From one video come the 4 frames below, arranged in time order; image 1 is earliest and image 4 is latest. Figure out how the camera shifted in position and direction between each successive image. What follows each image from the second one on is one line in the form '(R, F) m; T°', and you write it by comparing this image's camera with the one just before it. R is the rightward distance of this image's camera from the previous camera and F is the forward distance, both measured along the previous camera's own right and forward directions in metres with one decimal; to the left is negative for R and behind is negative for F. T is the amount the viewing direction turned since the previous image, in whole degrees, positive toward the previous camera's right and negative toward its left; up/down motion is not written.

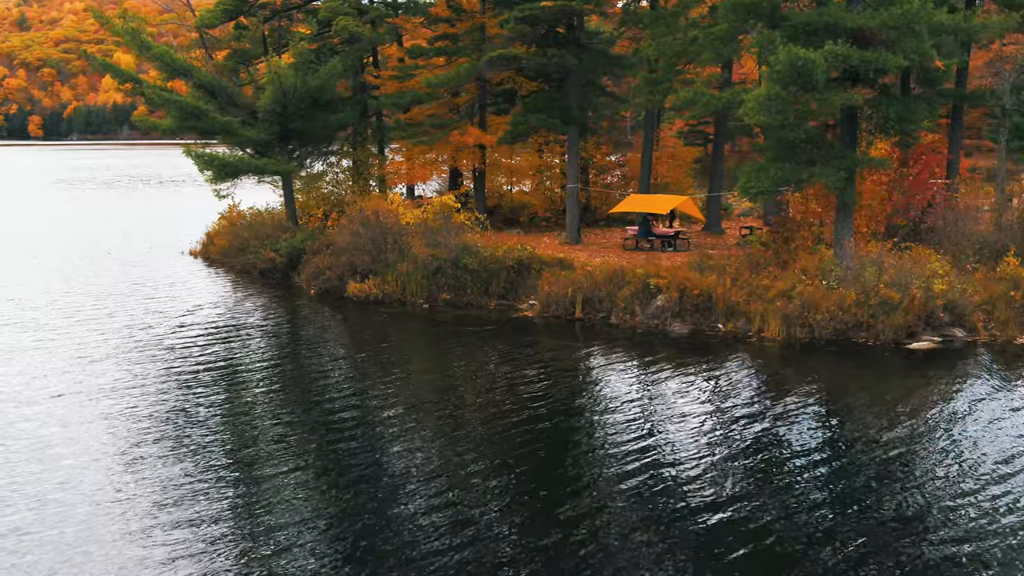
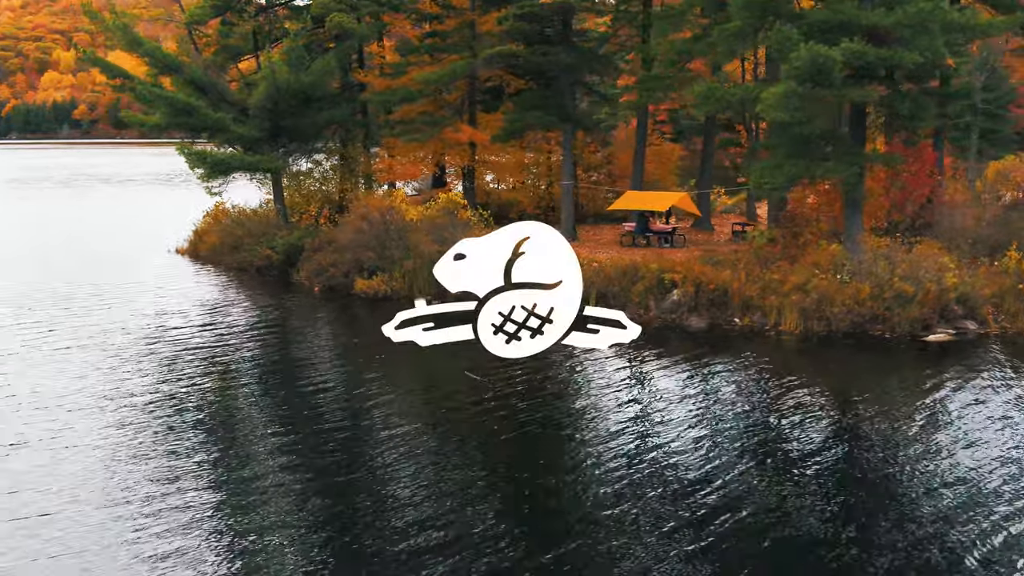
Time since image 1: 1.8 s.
(-0.7, 0.0) m; +2°
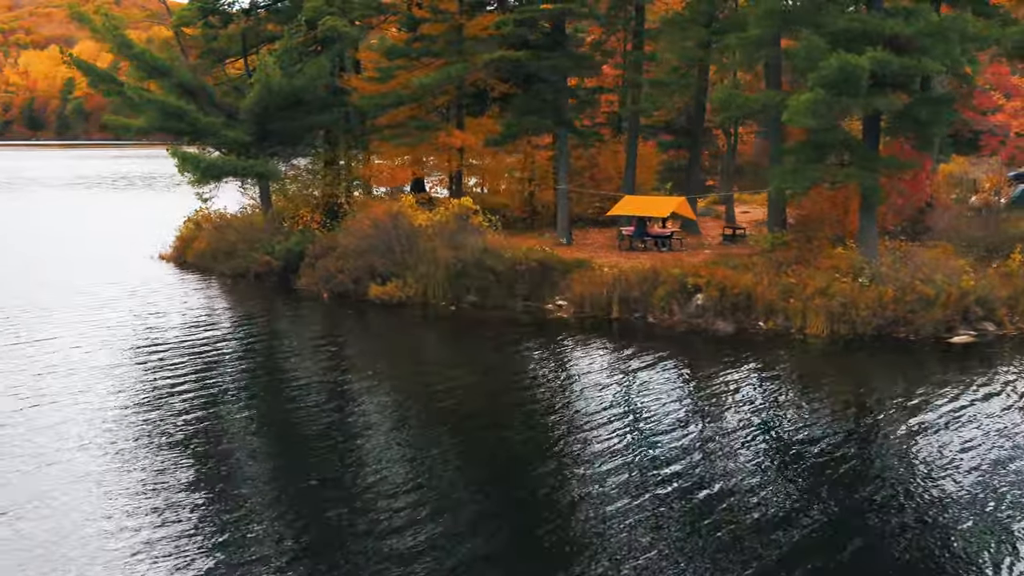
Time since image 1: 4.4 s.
(-1.1, 0.0) m; +2°
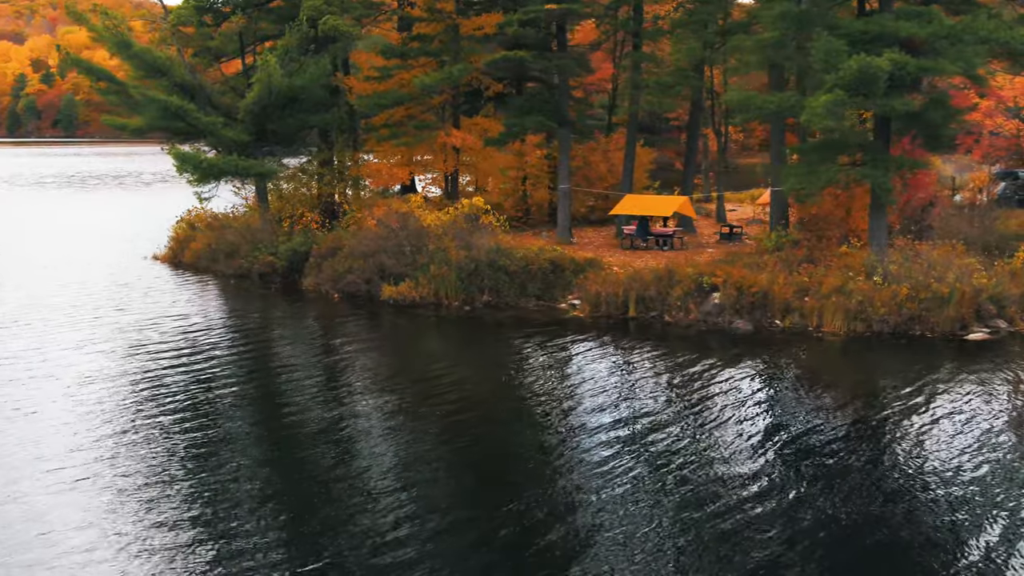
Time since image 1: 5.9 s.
(-0.7, -0.1) m; +1°
